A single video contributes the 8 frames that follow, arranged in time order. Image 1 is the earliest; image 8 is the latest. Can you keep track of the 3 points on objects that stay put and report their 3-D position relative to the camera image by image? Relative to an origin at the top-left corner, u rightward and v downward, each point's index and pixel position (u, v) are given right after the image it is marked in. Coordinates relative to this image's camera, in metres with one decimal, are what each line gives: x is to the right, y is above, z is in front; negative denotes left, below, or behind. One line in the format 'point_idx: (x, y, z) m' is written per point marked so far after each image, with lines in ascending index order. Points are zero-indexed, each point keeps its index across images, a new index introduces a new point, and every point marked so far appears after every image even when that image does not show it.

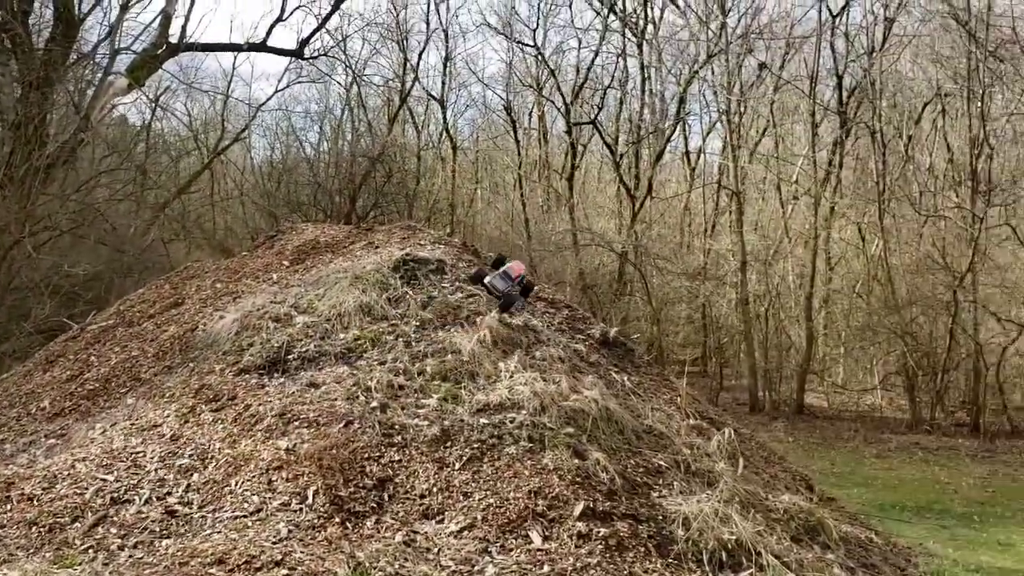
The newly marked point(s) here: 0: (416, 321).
0: (-1.2, -0.4, +10.0) m
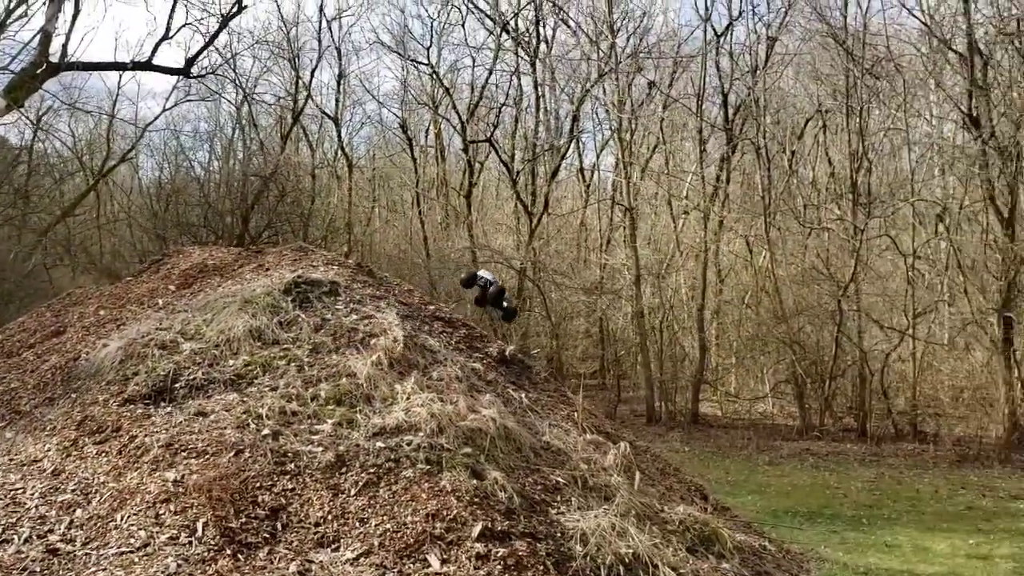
0: (-2.5, -0.7, +9.8) m
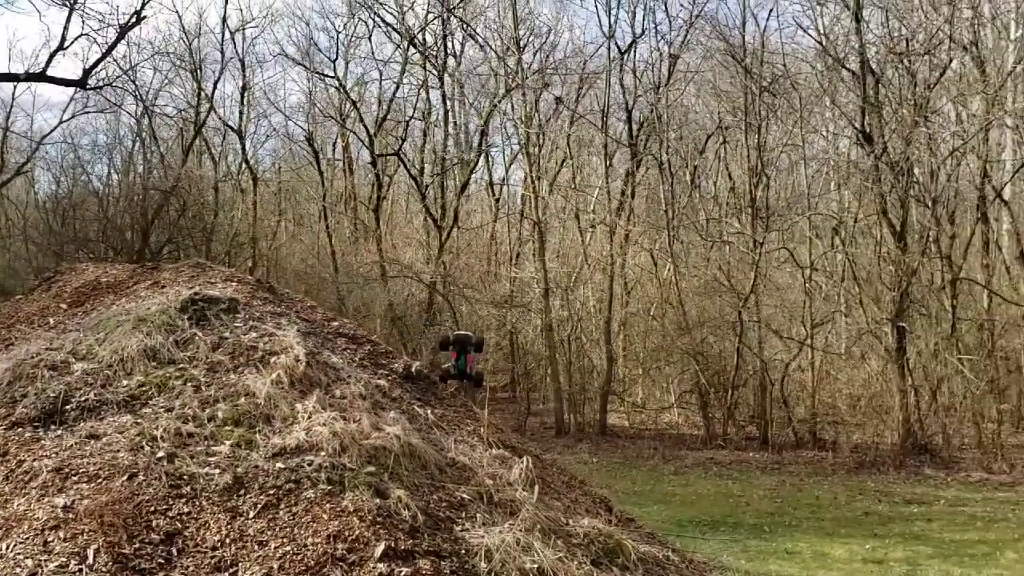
0: (-3.7, -0.9, +9.6) m
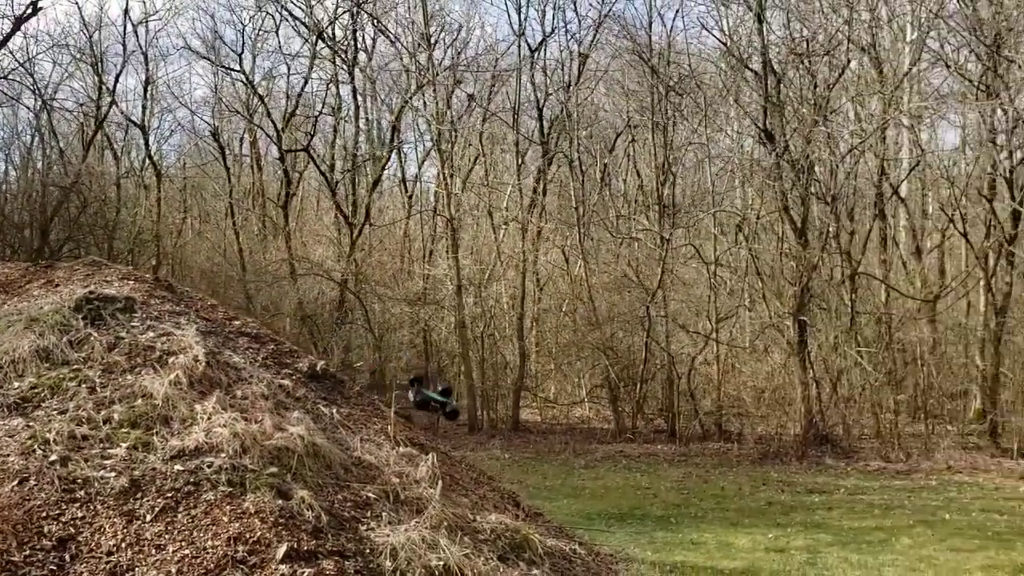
0: (-4.8, -0.9, +9.3) m
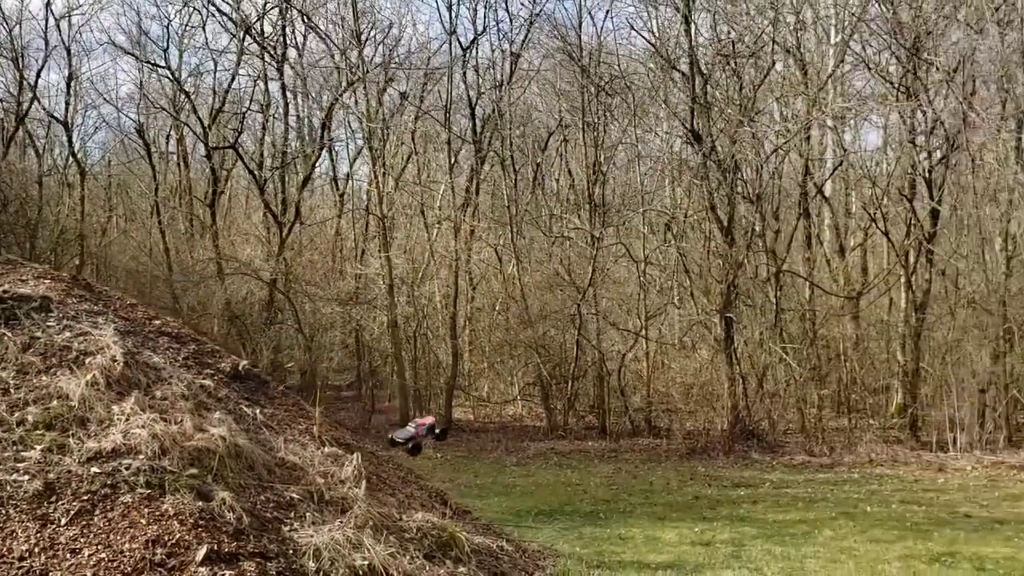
0: (-5.7, -0.9, +9.1) m
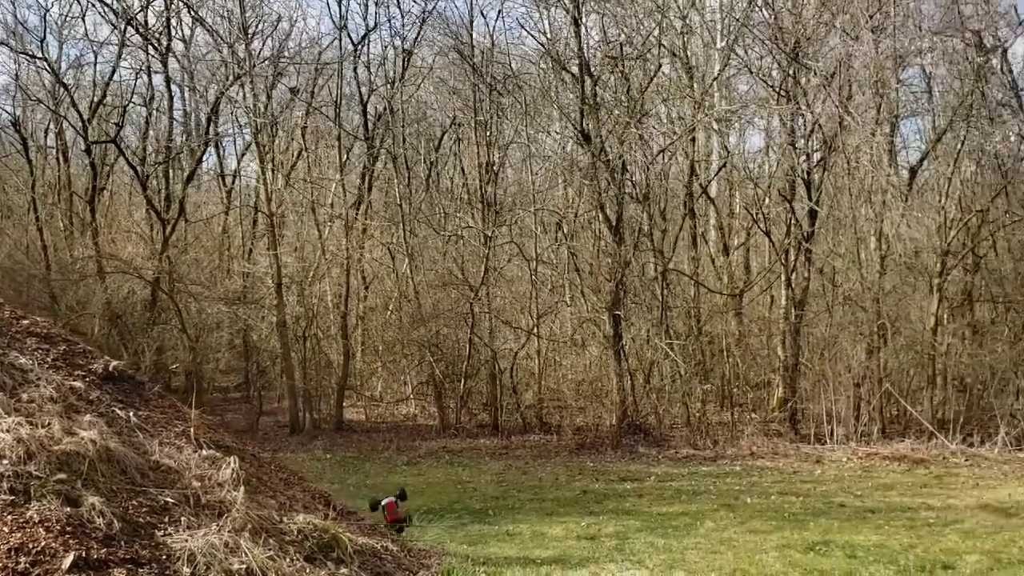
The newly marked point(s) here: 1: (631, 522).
0: (-7.1, -0.9, +8.7) m
1: (+1.5, -3.1, +10.3) m
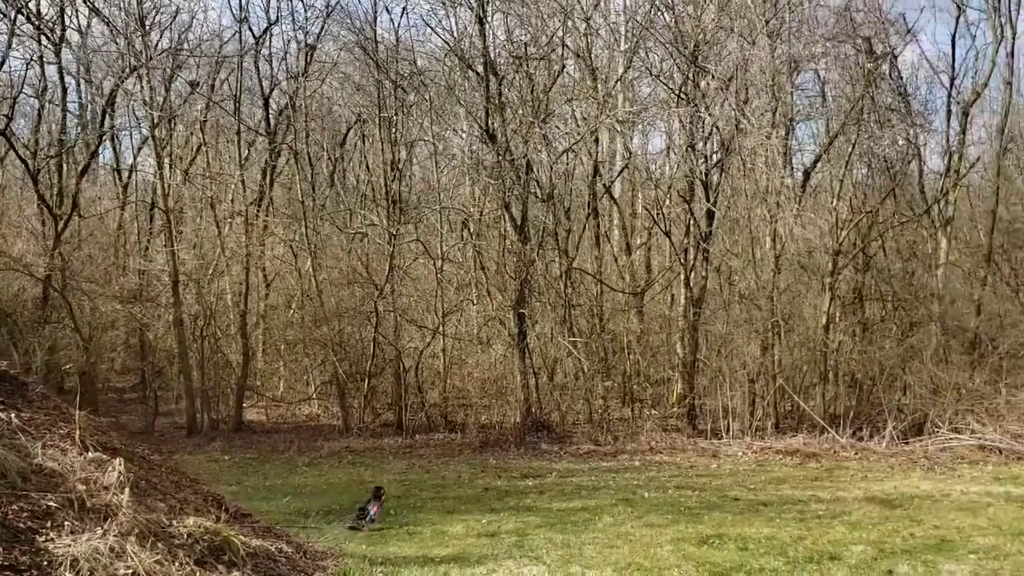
0: (-8.3, -0.9, +8.2) m
1: (+0.2, -3.0, +10.4) m
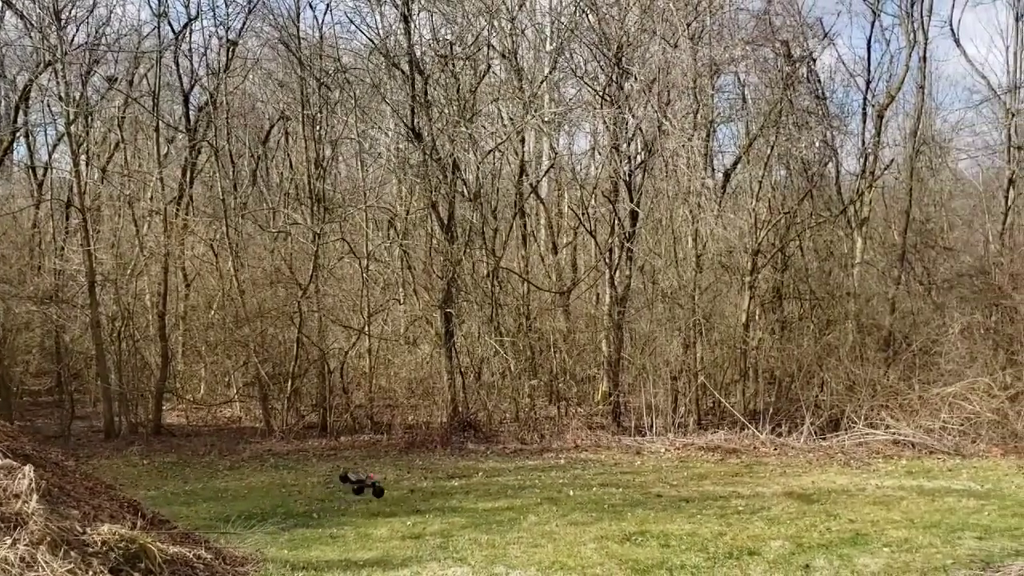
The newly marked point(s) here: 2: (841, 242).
0: (-9.2, -0.9, +7.8) m
1: (-0.8, -3.0, +10.4) m
2: (+6.7, +0.9, +16.0) m
